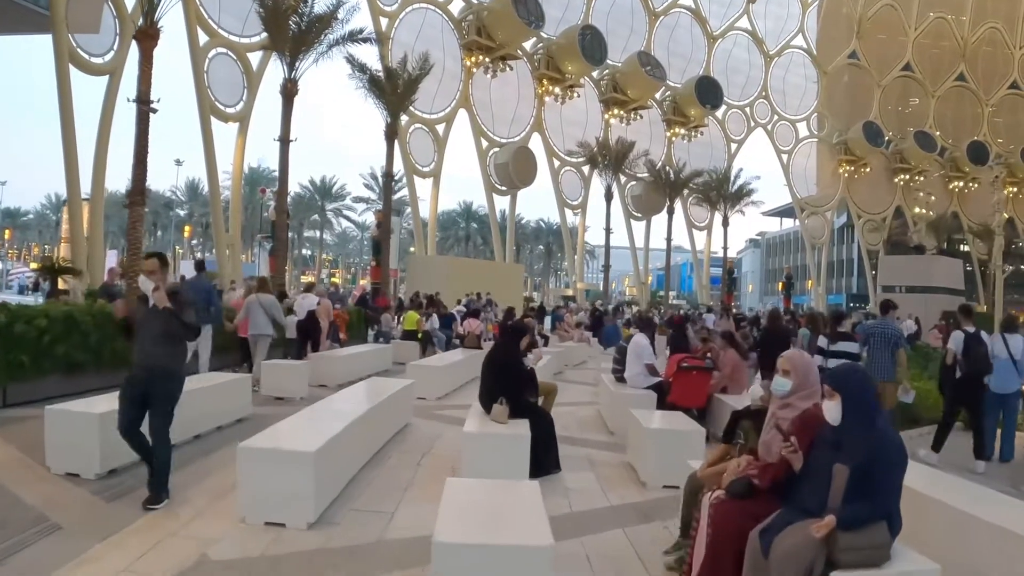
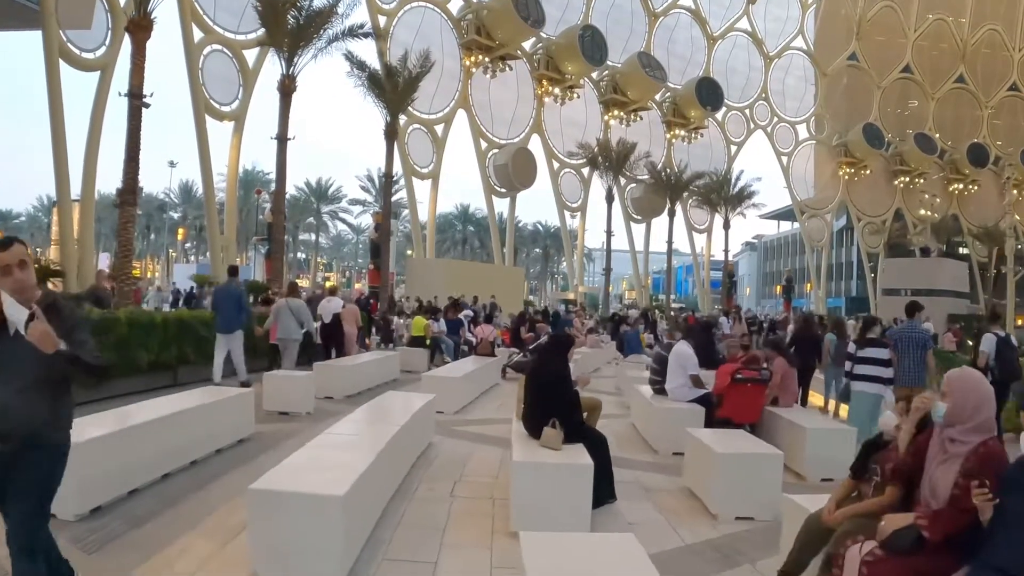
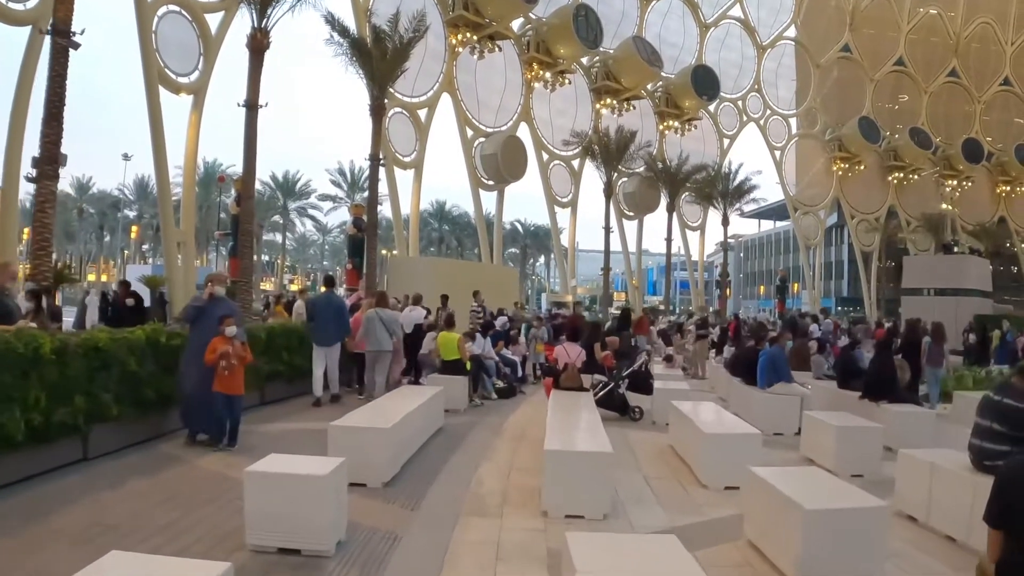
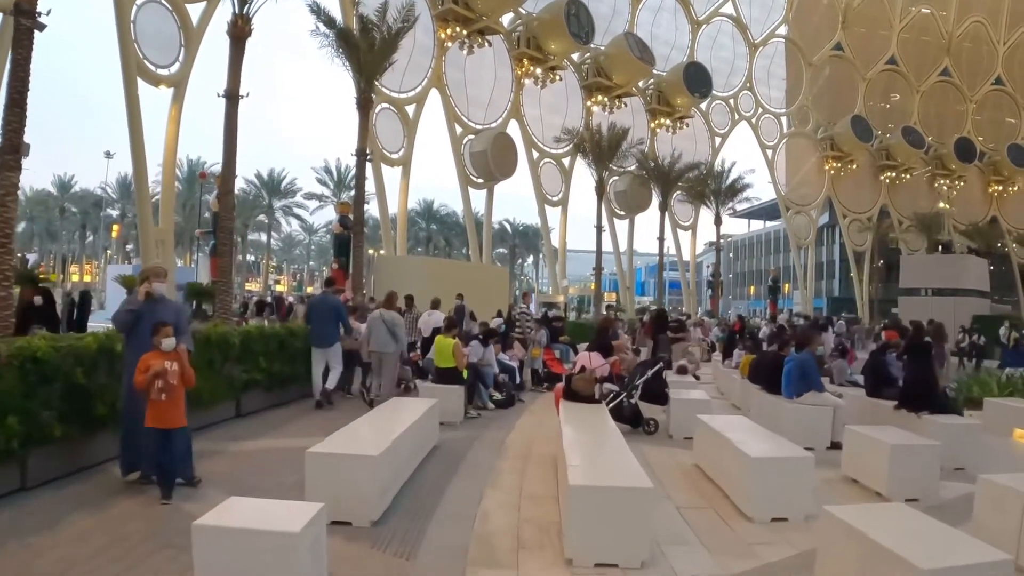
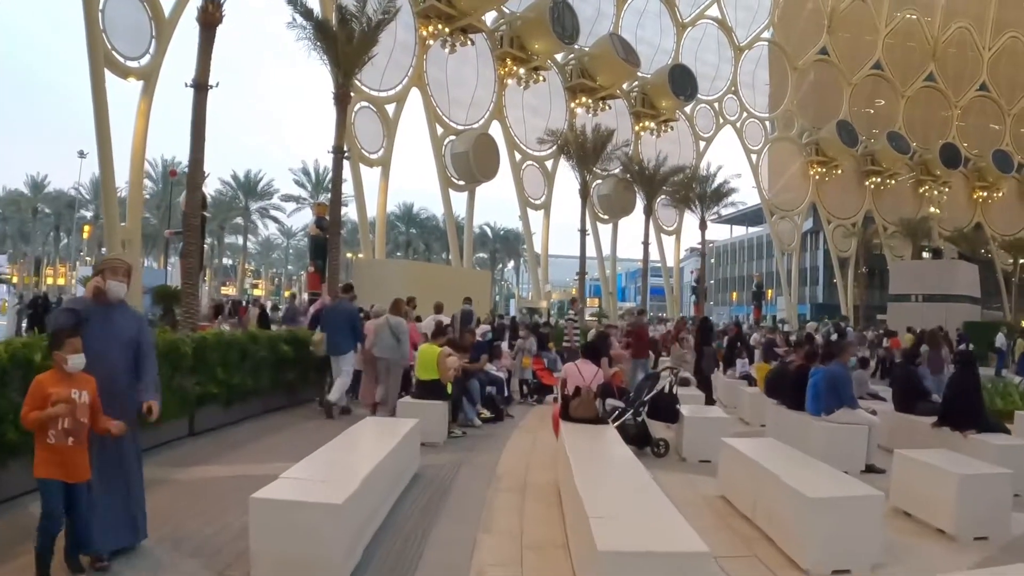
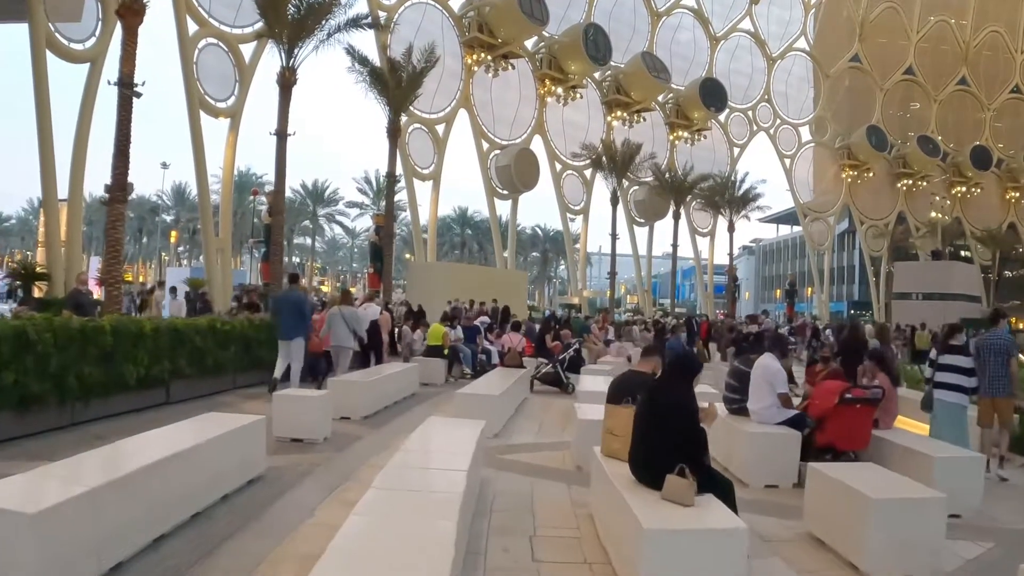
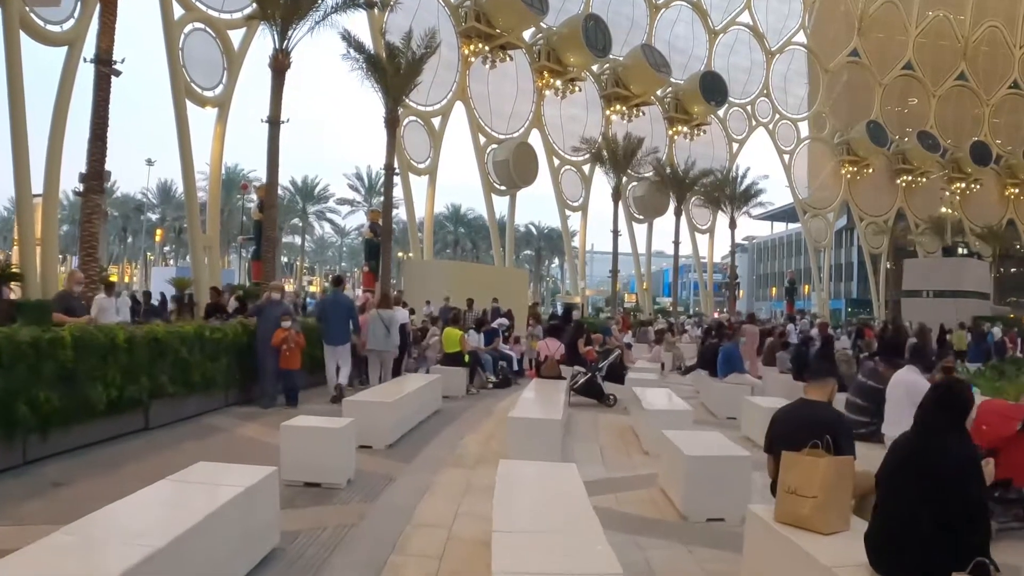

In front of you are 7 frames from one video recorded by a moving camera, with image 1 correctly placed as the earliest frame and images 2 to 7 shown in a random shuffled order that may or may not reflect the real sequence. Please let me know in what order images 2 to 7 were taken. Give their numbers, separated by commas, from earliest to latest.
2, 6, 7, 3, 4, 5
